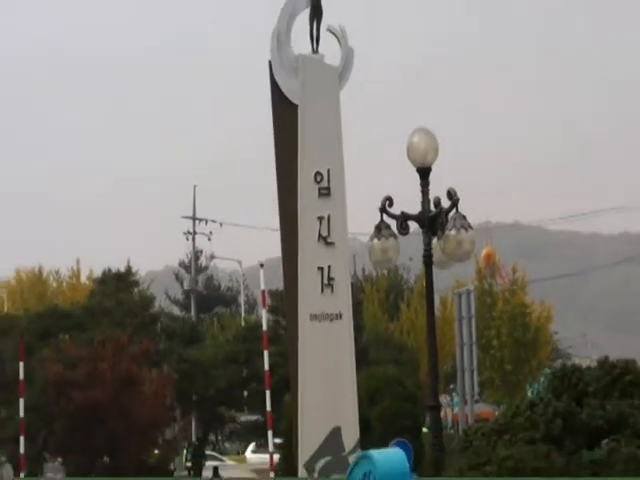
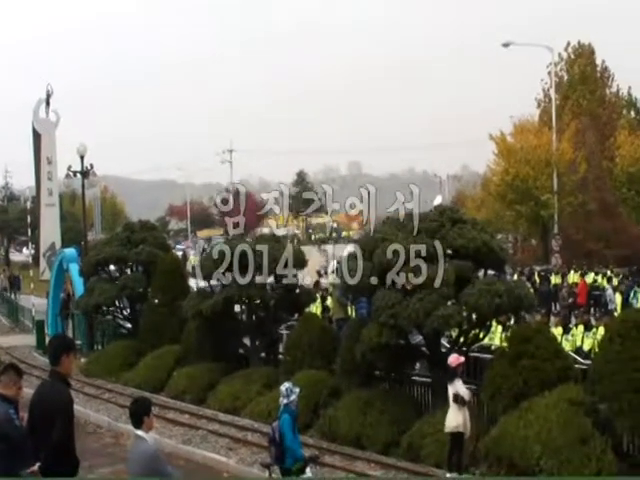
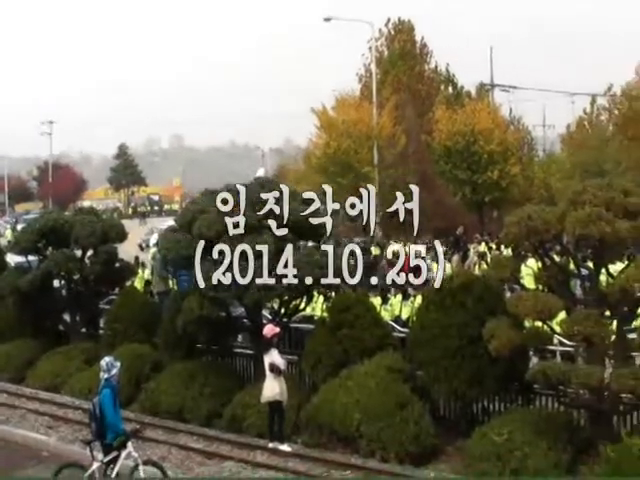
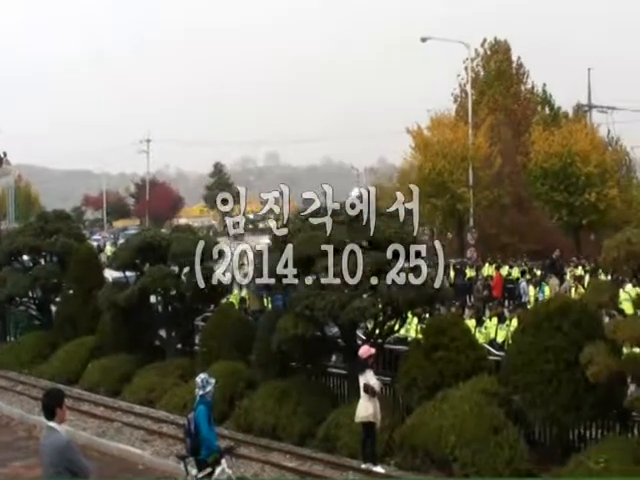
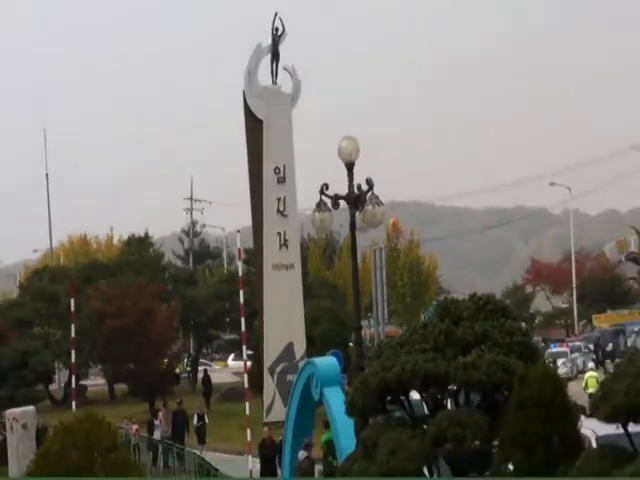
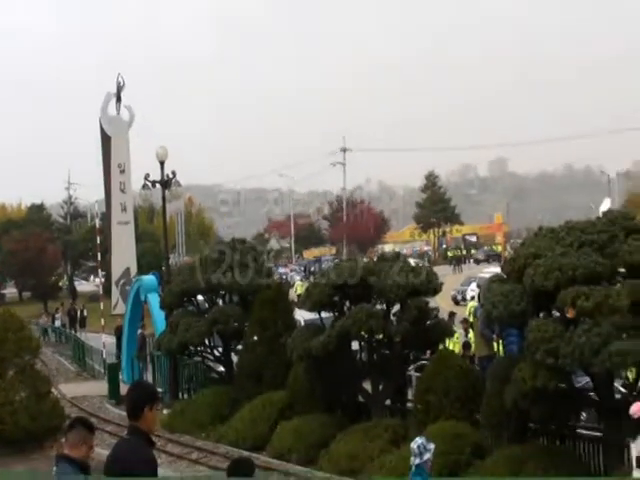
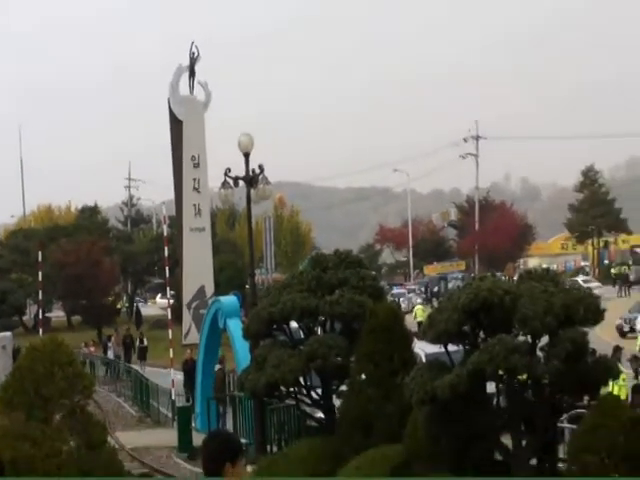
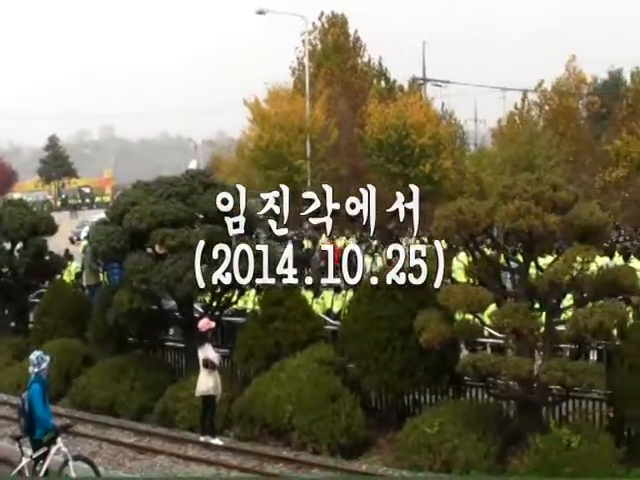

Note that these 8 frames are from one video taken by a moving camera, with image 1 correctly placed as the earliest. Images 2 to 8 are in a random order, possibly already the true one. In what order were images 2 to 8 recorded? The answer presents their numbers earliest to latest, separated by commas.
5, 7, 6, 2, 4, 3, 8
